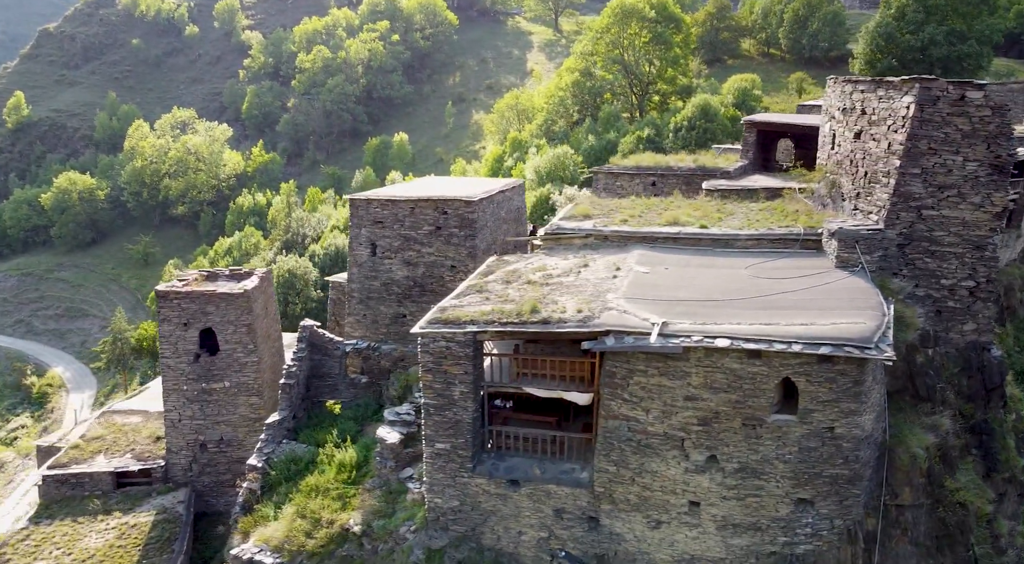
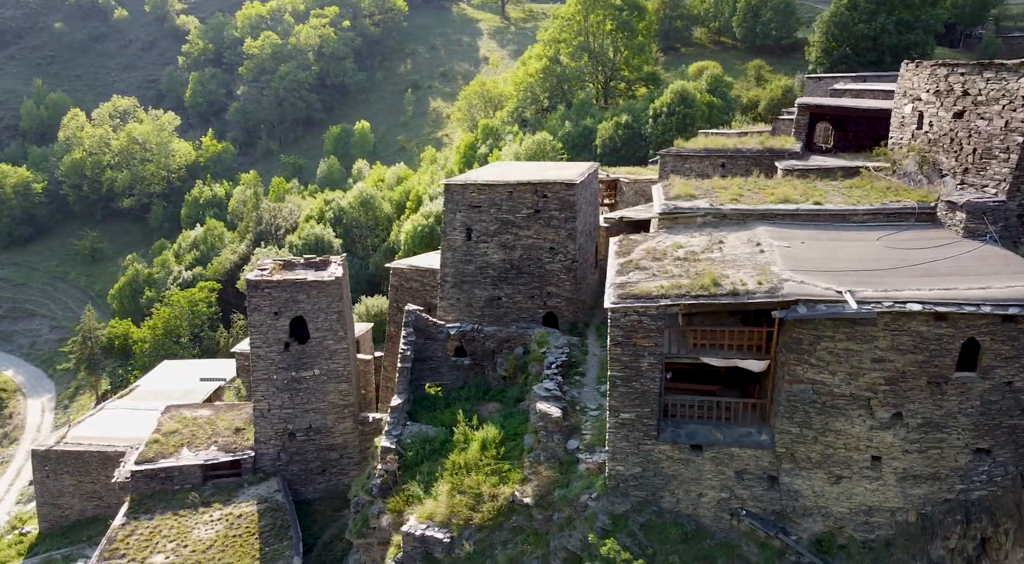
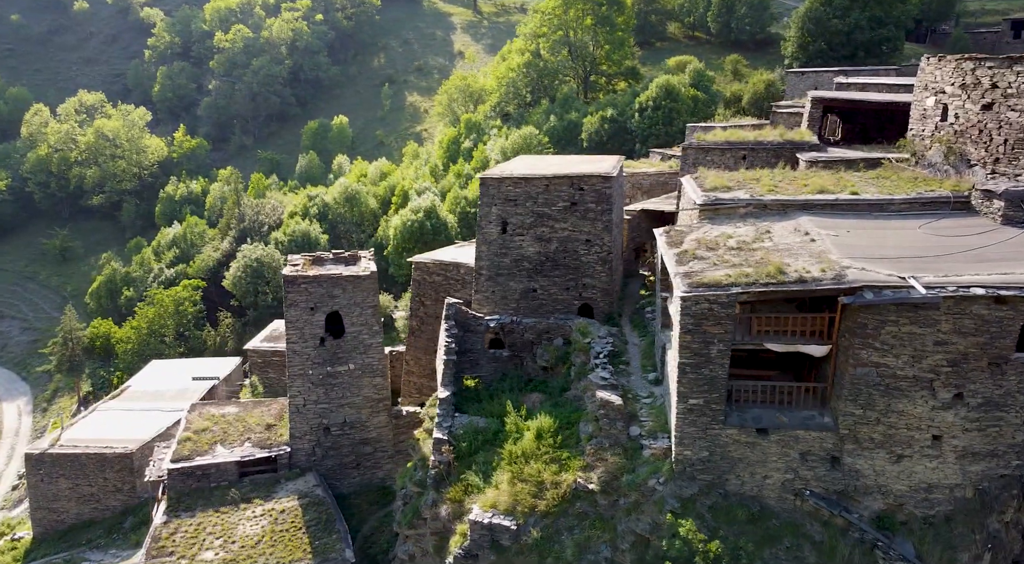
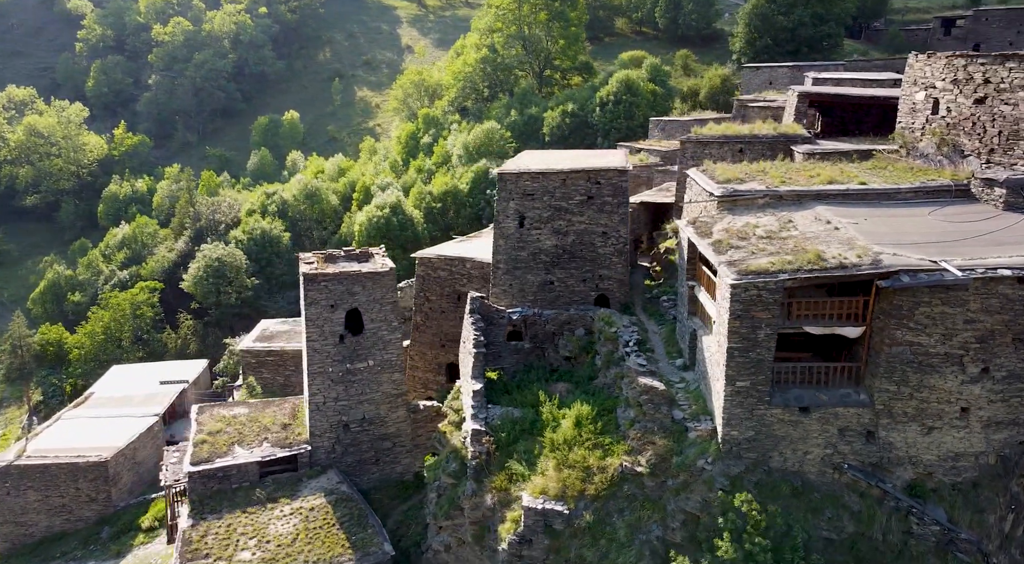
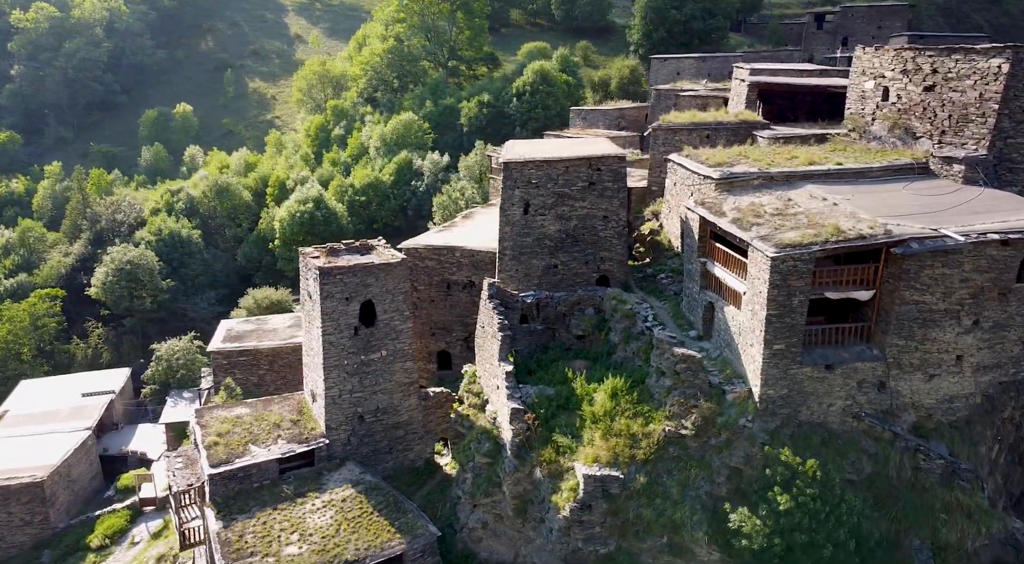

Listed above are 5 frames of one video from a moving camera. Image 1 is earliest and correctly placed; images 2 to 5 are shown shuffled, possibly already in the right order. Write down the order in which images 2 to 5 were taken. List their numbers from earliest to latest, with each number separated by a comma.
2, 3, 4, 5
